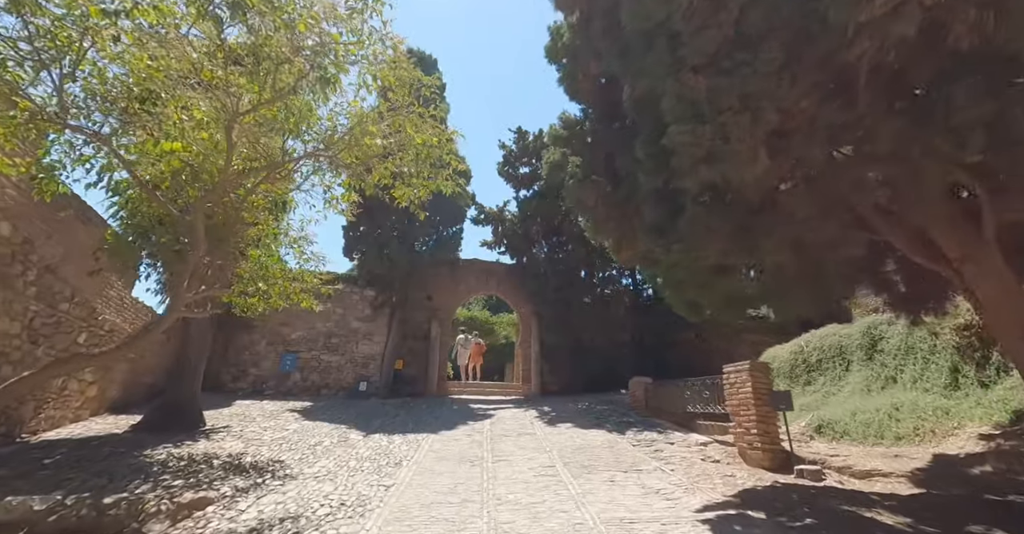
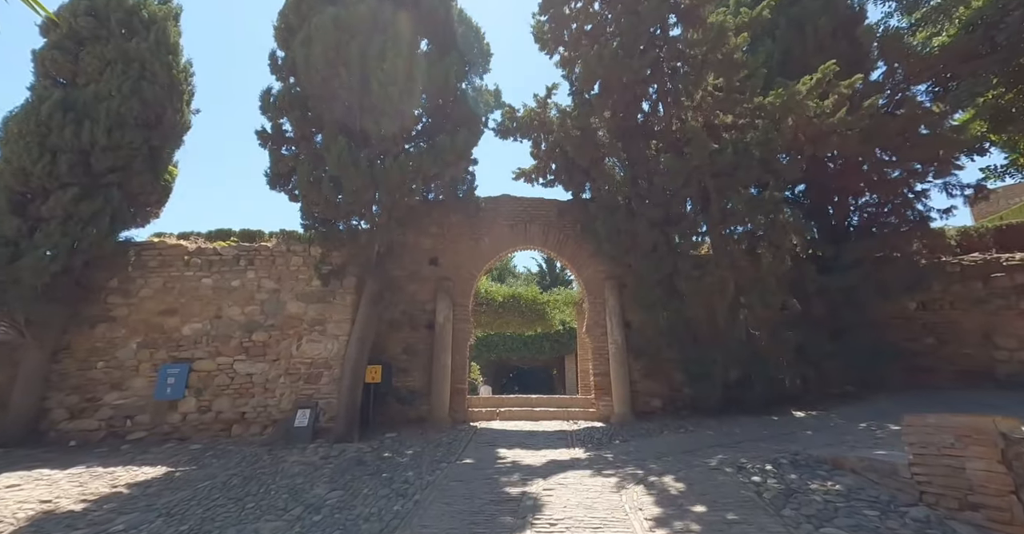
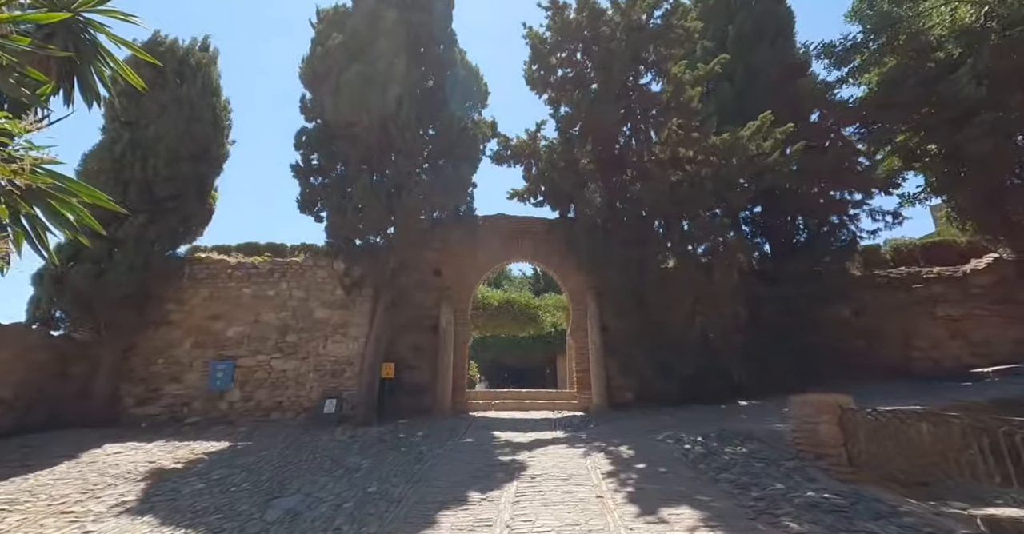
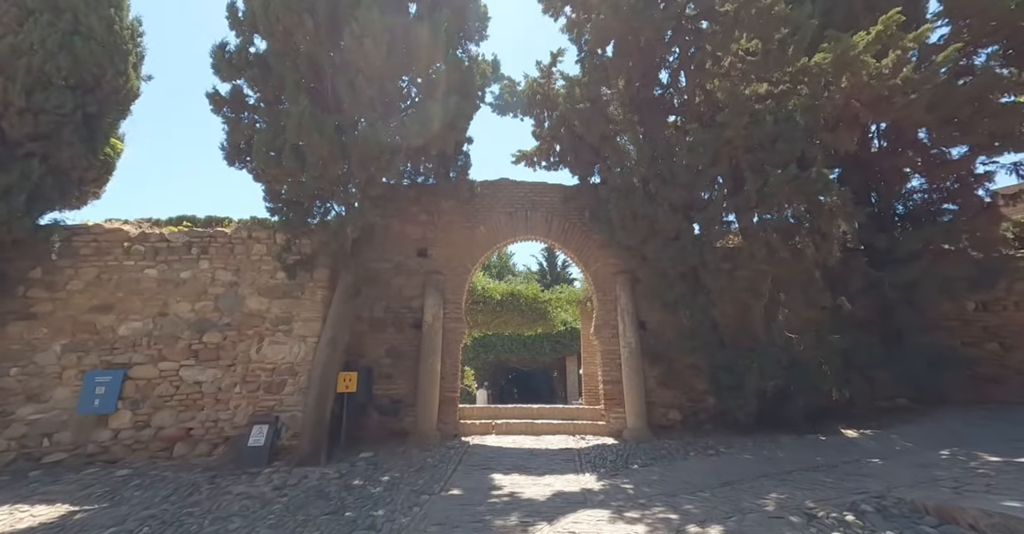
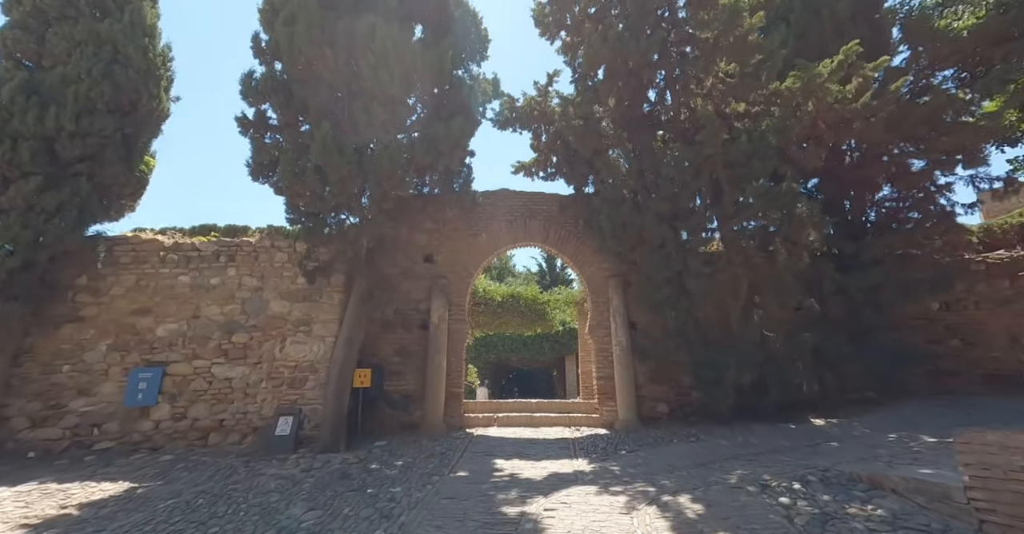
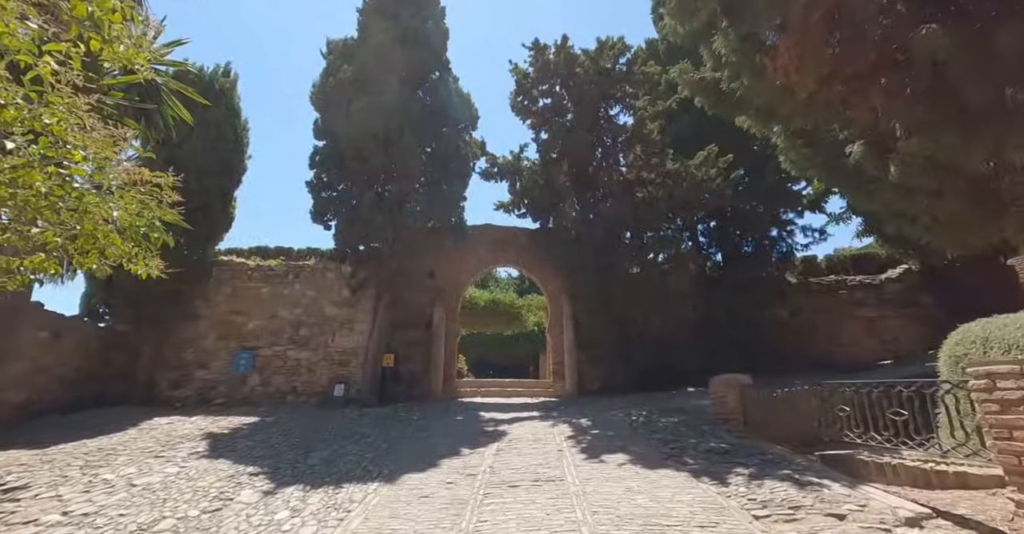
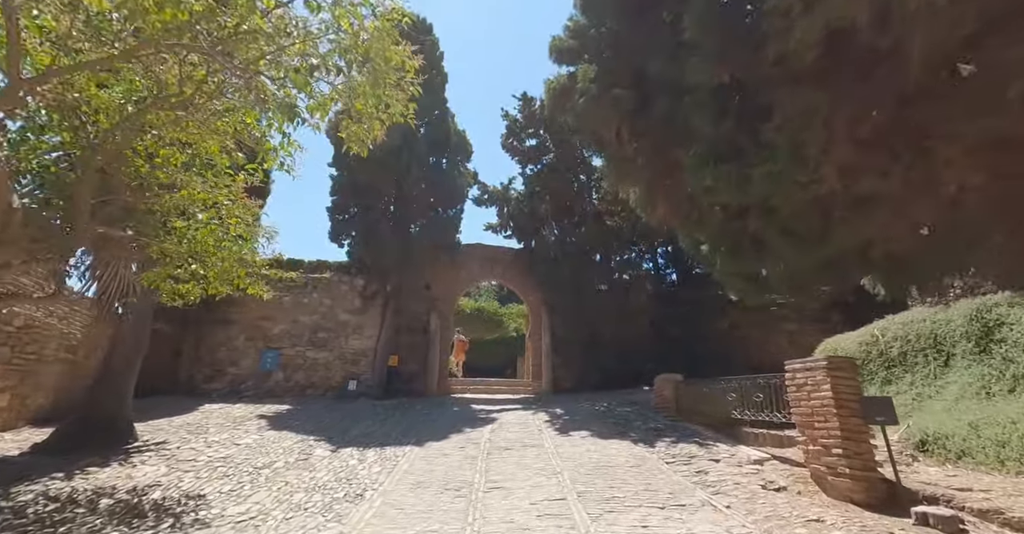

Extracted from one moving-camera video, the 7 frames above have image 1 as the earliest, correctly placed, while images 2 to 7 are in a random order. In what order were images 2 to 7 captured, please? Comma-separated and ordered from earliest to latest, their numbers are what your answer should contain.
7, 6, 3, 2, 5, 4
